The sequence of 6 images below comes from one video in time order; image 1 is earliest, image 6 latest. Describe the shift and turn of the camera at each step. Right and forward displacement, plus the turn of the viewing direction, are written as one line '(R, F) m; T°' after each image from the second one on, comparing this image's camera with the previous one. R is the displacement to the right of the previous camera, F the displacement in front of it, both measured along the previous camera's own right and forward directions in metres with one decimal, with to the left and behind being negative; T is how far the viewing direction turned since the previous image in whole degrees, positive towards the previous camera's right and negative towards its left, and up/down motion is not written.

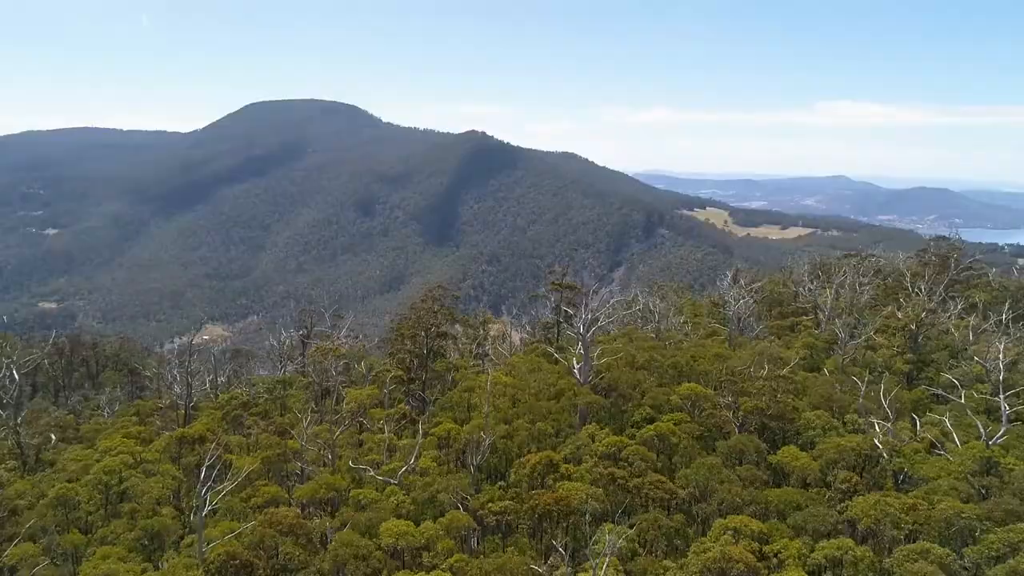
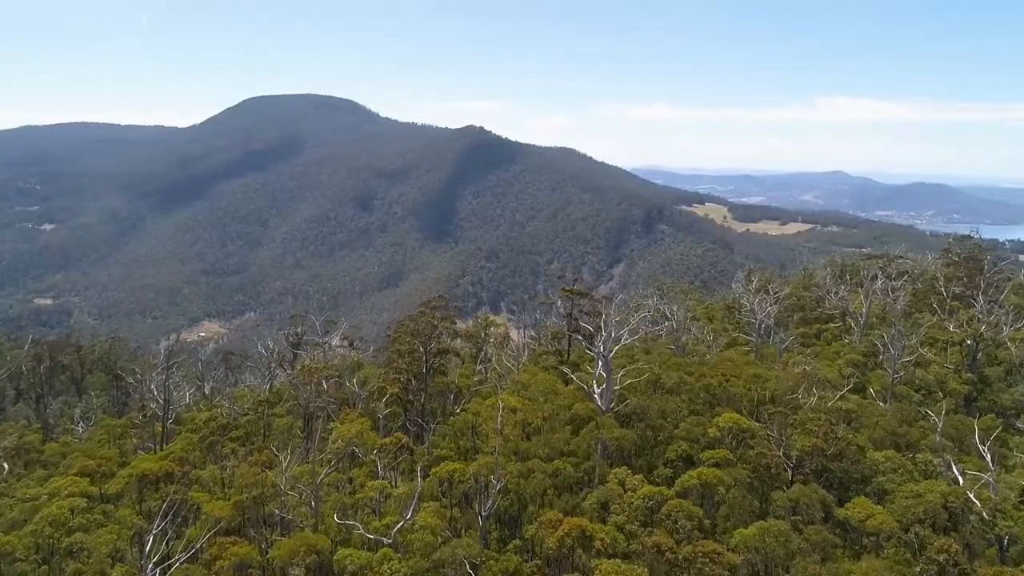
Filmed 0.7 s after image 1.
(-0.3, +1.9) m; 0°
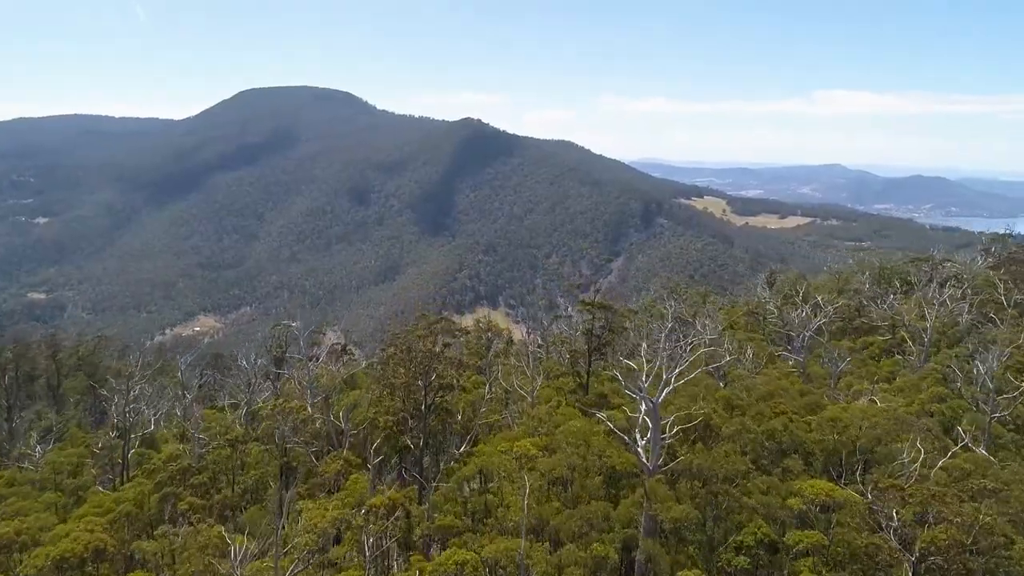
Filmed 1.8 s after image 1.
(-0.4, +2.8) m; 0°
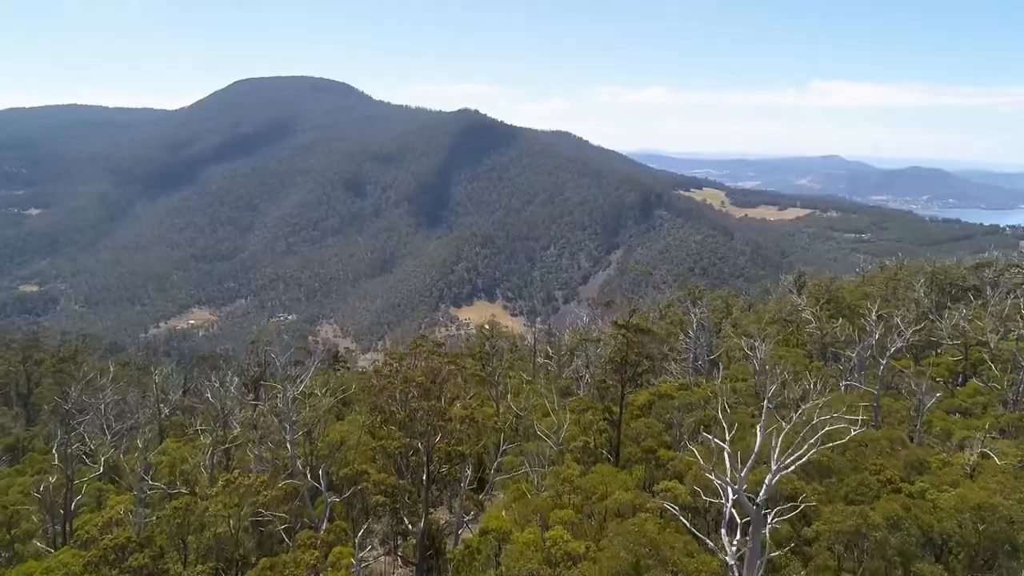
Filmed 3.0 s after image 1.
(-0.5, +3.2) m; 0°
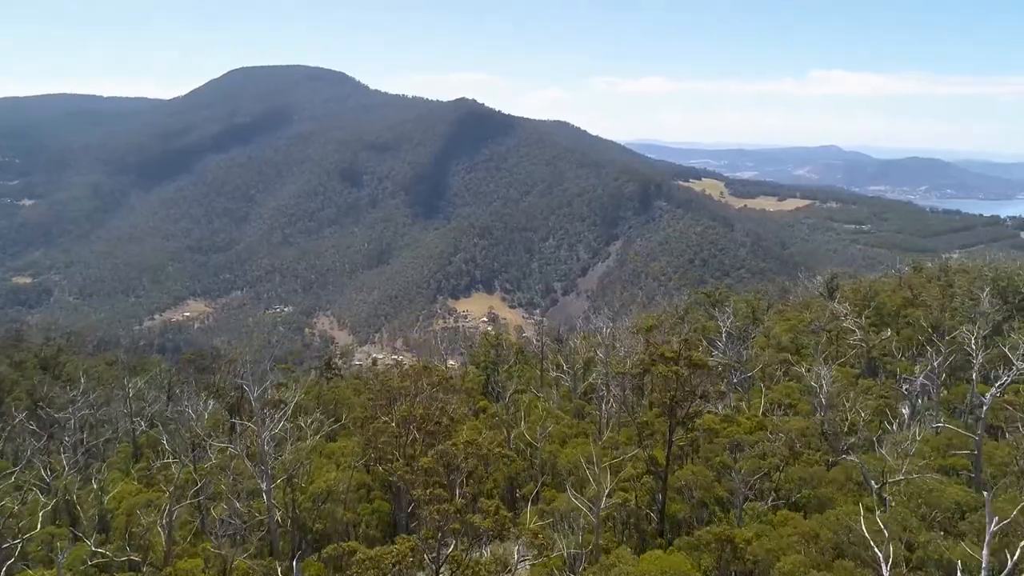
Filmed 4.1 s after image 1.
(-0.5, +2.9) m; 0°
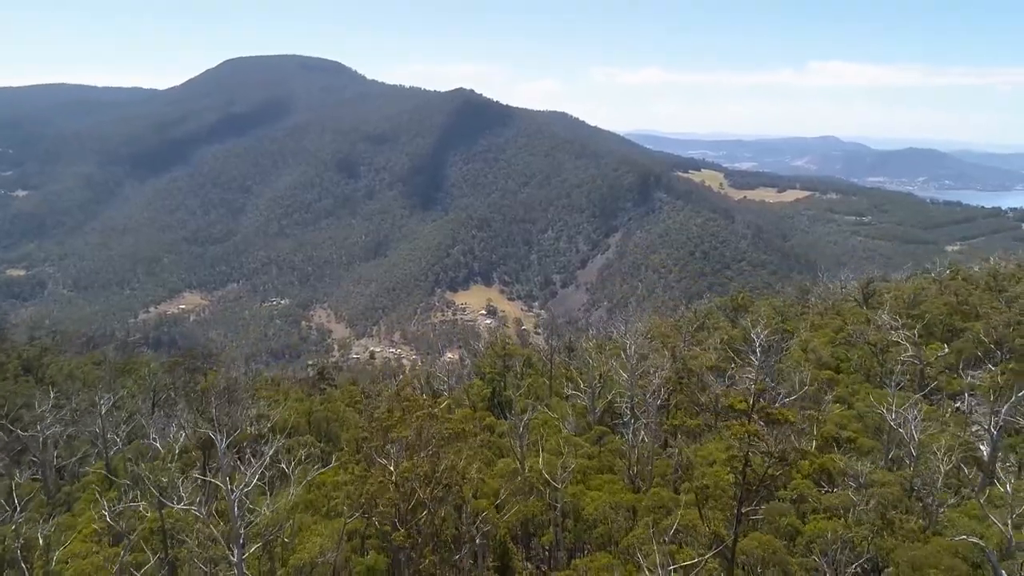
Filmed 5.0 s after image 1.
(-0.5, +2.7) m; 0°
